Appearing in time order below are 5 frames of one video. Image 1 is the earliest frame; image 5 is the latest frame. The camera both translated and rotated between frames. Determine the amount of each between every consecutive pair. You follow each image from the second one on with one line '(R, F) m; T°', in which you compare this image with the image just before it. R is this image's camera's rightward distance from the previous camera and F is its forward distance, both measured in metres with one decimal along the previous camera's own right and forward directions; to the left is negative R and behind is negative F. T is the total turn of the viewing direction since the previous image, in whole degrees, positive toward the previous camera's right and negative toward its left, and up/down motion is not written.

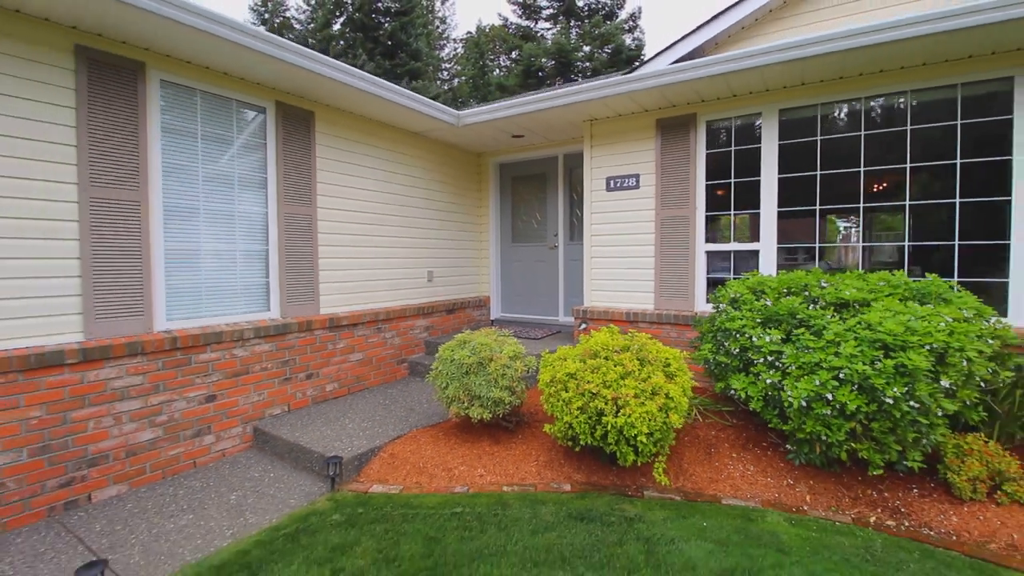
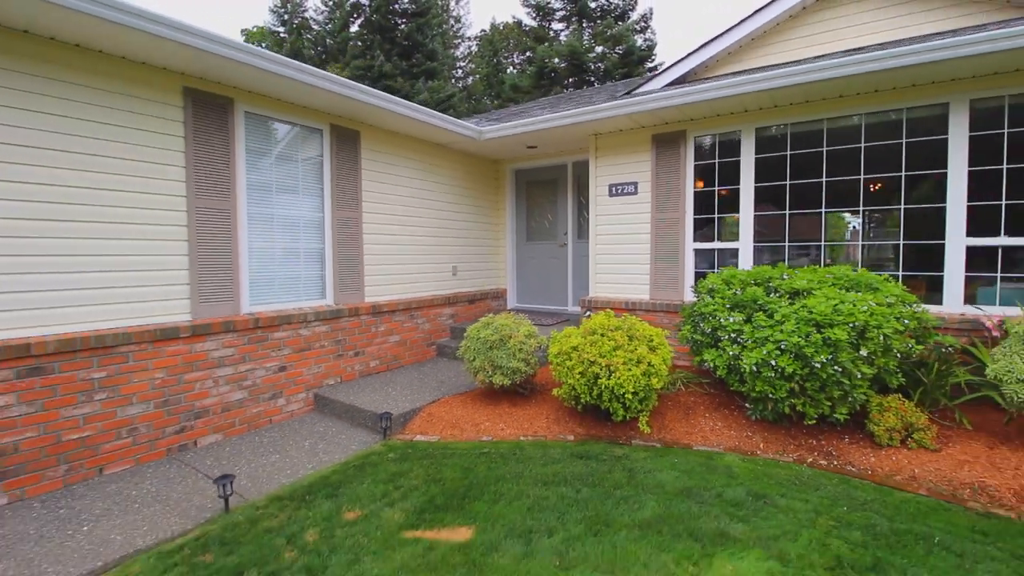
(0.0, -0.8) m; -2°
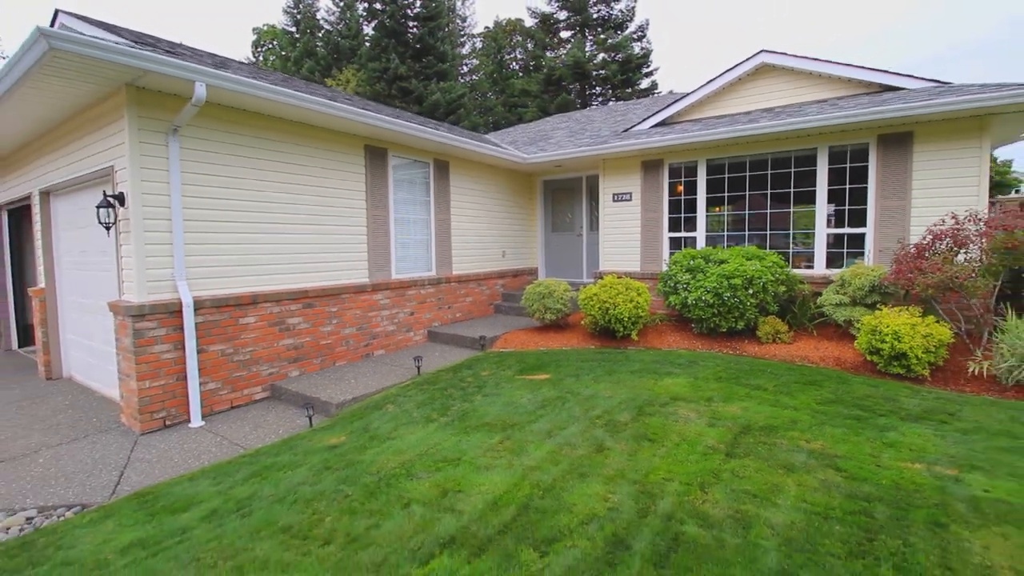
(-0.6, -2.7) m; 0°
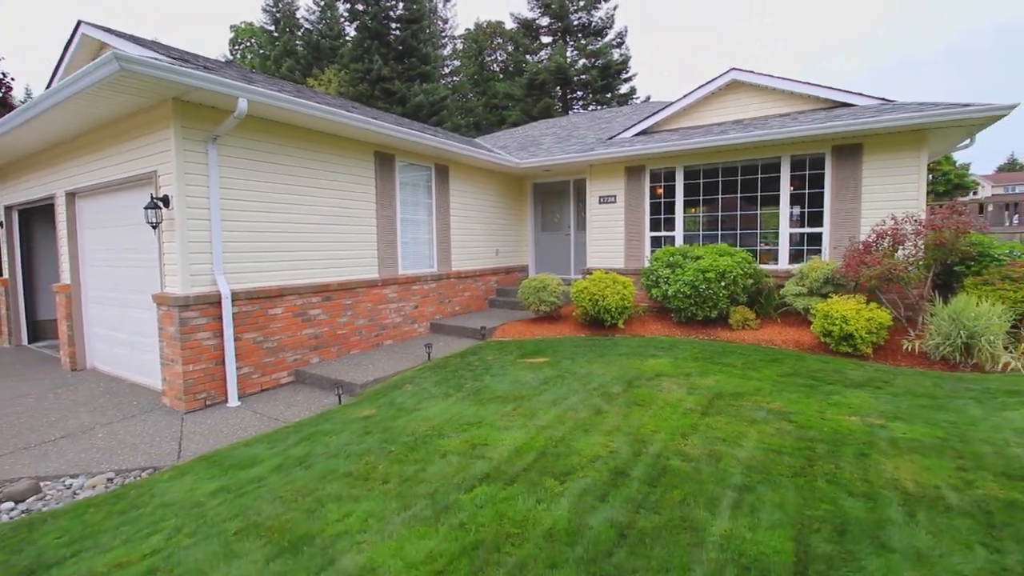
(-0.3, -0.7) m; +2°
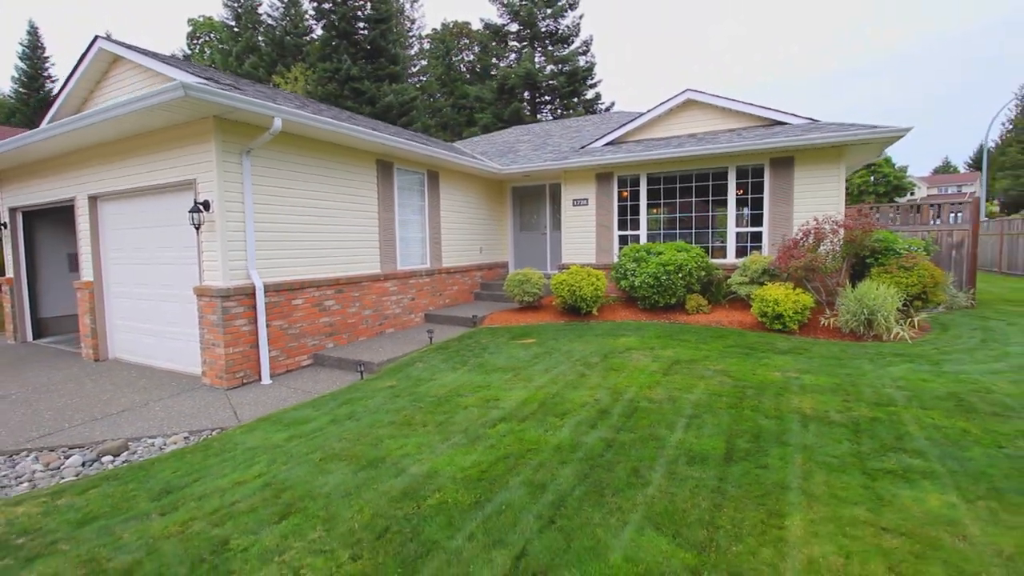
(-0.4, -1.0) m; +4°
